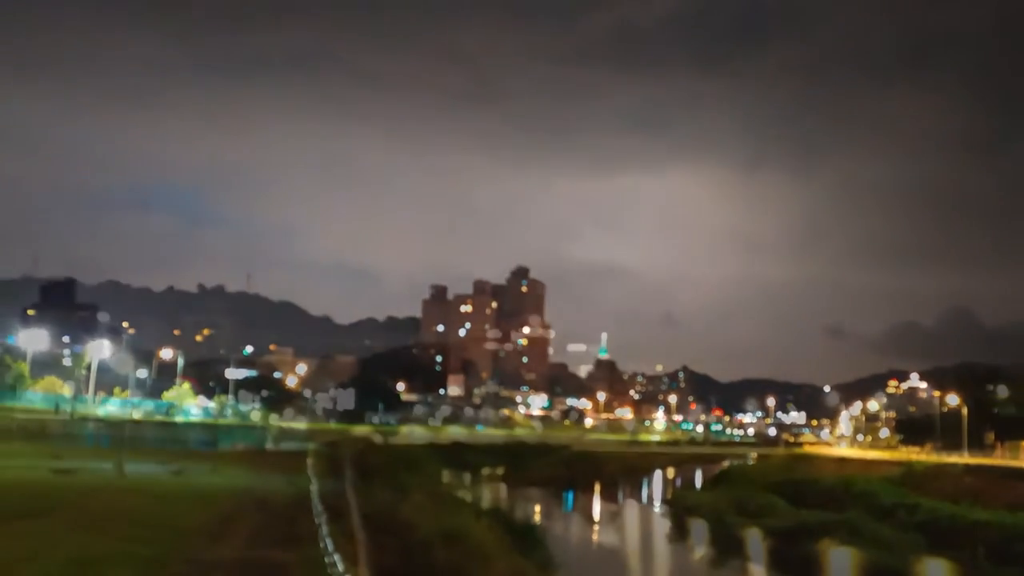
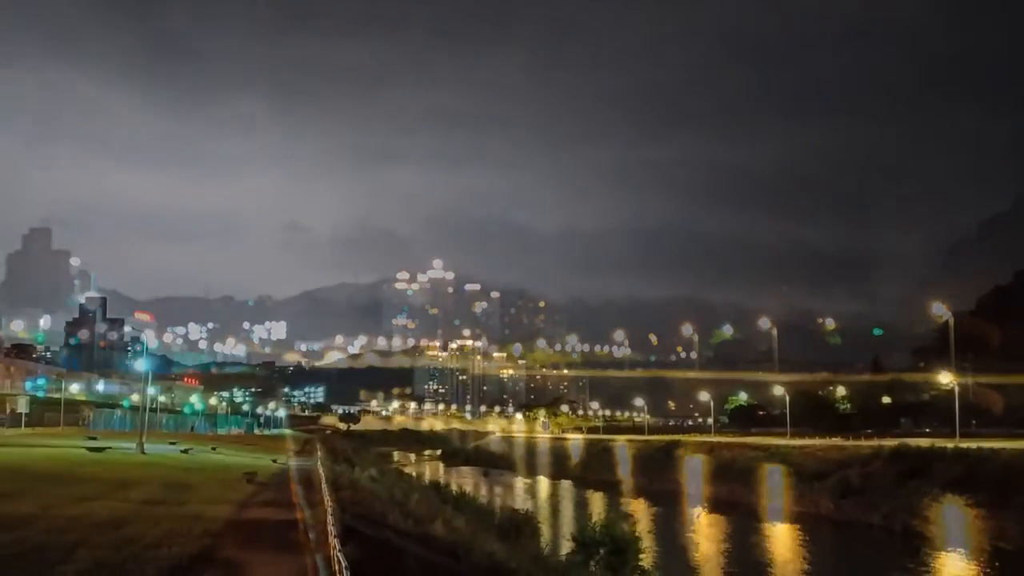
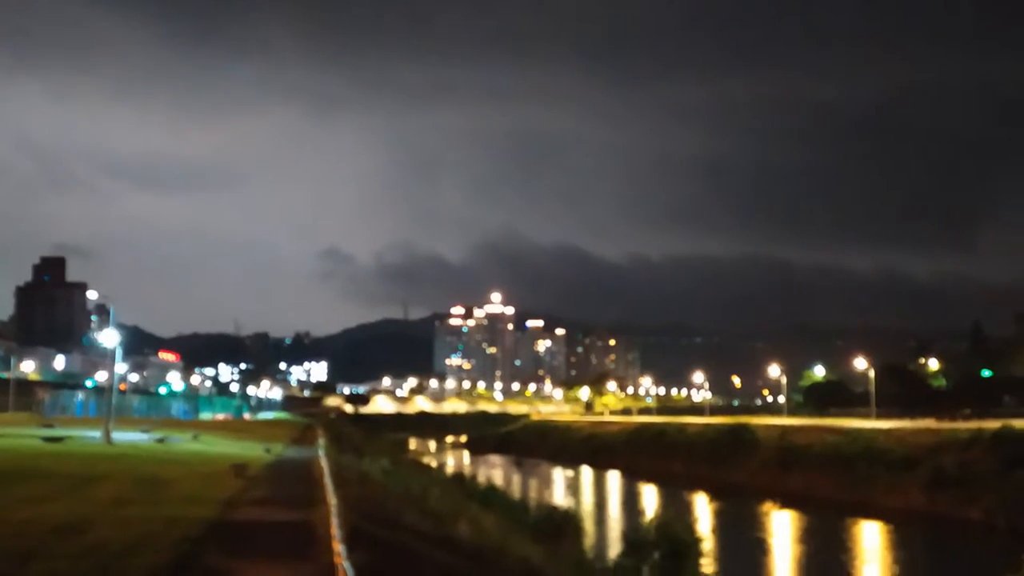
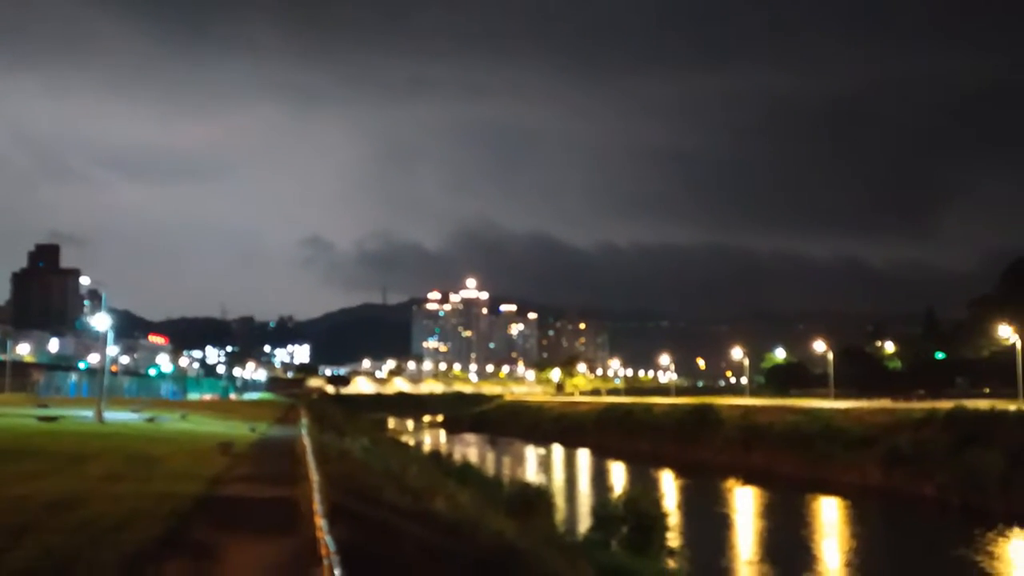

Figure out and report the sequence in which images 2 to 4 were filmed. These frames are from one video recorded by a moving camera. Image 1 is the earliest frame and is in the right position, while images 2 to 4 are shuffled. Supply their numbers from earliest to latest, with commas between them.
3, 4, 2
